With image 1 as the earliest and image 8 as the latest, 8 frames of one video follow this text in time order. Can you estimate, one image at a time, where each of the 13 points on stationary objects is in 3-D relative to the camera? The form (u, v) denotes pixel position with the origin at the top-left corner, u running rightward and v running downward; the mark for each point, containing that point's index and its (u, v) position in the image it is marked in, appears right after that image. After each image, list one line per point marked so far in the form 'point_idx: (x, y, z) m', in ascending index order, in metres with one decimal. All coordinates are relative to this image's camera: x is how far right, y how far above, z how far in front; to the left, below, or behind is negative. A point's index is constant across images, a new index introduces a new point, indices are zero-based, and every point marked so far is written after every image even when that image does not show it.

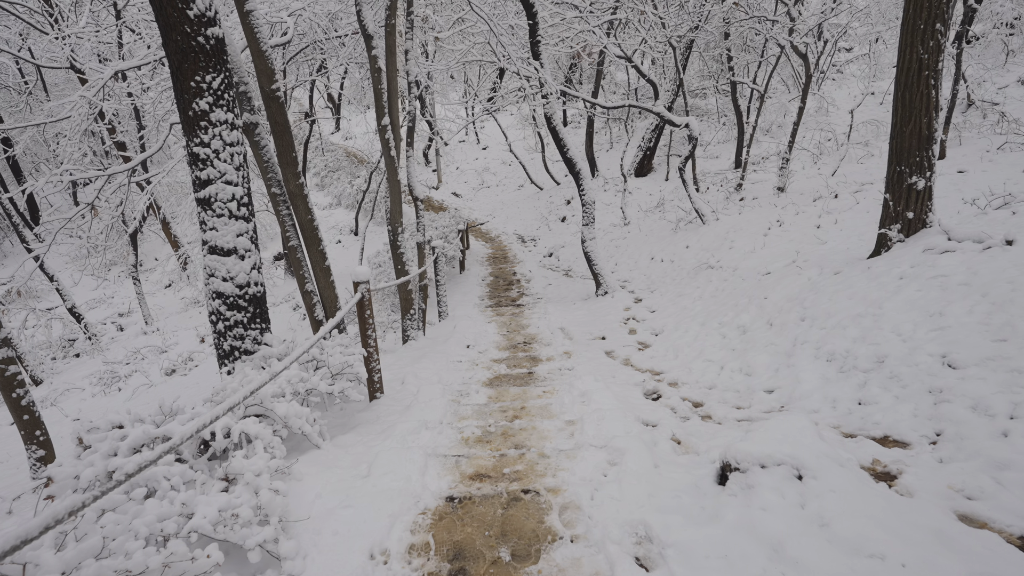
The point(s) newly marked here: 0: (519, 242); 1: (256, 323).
0: (+0.1, +1.1, +14.5) m
1: (-1.6, -0.2, +3.7) m
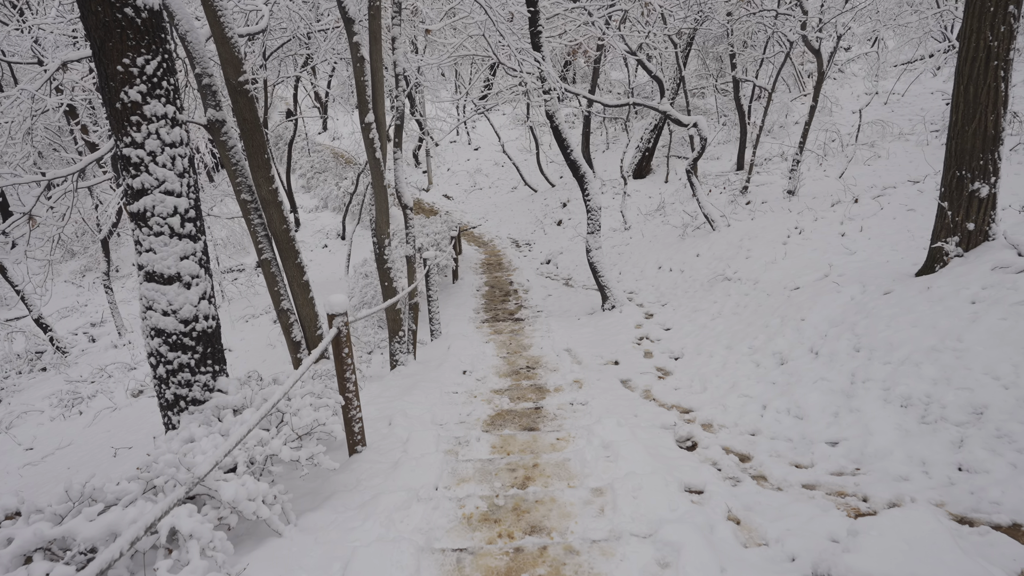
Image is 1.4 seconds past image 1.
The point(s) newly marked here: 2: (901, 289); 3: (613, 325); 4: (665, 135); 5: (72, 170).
0: (0.0, +1.0, +13.9) m
1: (-1.5, -0.4, +3.0) m
2: (+2.7, 0.0, +4.2) m
3: (+1.1, -0.4, +6.6) m
4: (+4.3, +4.4, +16.9) m
5: (-4.7, +1.3, +6.4) m
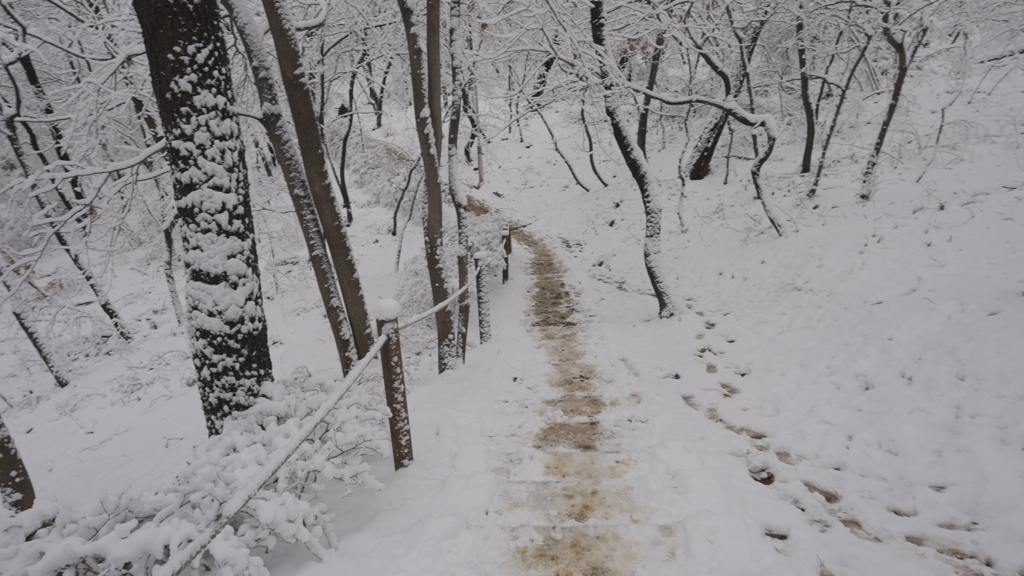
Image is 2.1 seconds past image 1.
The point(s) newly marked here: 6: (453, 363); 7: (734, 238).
0: (+1.2, +0.9, +13.6) m
1: (-1.2, -0.4, +2.9) m
2: (+3.1, -0.1, +3.7) m
3: (+1.7, -0.5, +6.2) m
4: (+5.8, +4.2, +16.3) m
5: (-4.1, +1.4, +6.5) m
6: (-0.5, -0.7, +5.4) m
7: (+3.6, +0.8, +9.6) m
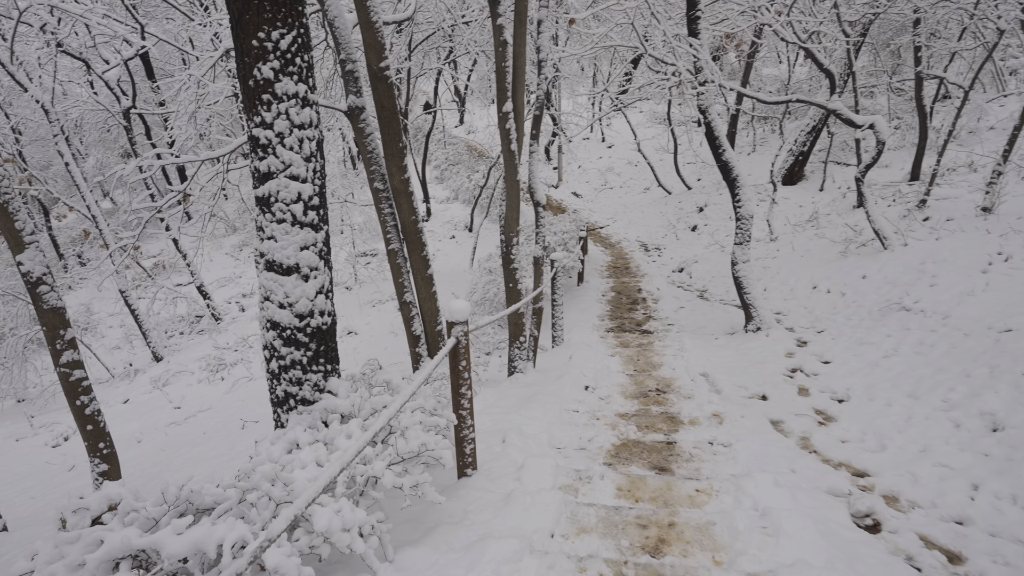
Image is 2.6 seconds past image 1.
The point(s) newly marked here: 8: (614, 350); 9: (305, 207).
0: (+2.9, +0.8, +13.1) m
1: (-0.9, -0.4, +2.8) m
2: (+3.5, -0.3, +3.1) m
3: (+2.4, -0.6, +5.8) m
4: (+8.0, +3.8, +15.2) m
5: (-3.2, +1.5, +6.7) m
6: (+0.1, -0.7, +5.2) m
7: (+4.7, +0.6, +8.9) m
8: (+1.0, -0.6, +6.1) m
9: (-0.9, +0.4, +2.7) m
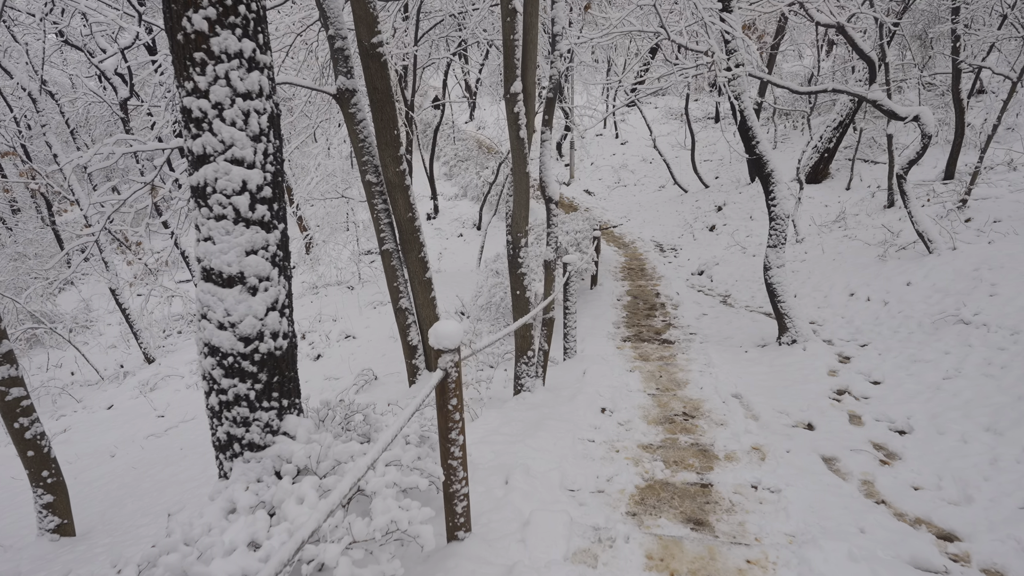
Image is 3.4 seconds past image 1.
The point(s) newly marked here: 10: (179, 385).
0: (+3.1, +0.8, +12.5) m
1: (-0.9, -0.4, +2.2) m
2: (+3.5, -0.4, +2.4) m
3: (+2.4, -0.7, +5.2) m
4: (+8.2, +3.7, +14.5) m
5: (-3.1, +1.5, +6.2) m
6: (+0.1, -0.7, +4.6) m
7: (+4.8, +0.5, +8.2) m
8: (+1.1, -0.7, +5.4) m
9: (-0.9, +0.3, +2.1) m
10: (-4.9, -1.4, +8.8) m
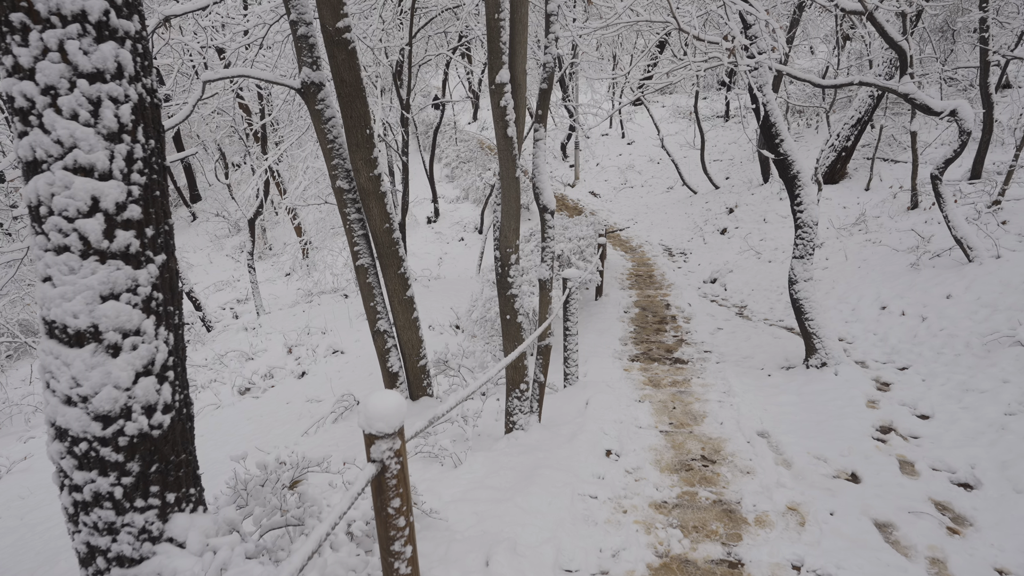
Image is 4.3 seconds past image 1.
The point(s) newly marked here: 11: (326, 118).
0: (+3.1, +0.6, +11.8) m
1: (-1.0, -0.6, +1.6) m
2: (+3.4, -0.5, +1.8) m
3: (+2.4, -0.8, +4.5) m
4: (+8.2, +3.6, +13.8) m
5: (-3.2, +1.4, +5.6) m
6: (+0.1, -0.9, +4.0) m
7: (+4.8, +0.4, +7.5) m
8: (+1.0, -0.8, +4.8) m
9: (-1.0, +0.2, +1.5) m
10: (-5.0, -1.6, +8.3) m
11: (-1.3, +1.2, +4.1) m
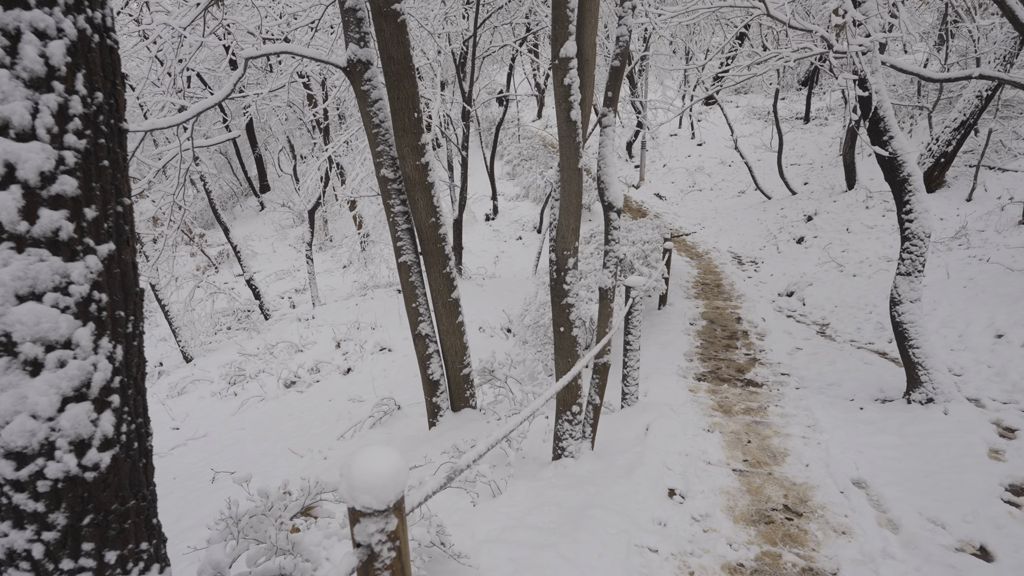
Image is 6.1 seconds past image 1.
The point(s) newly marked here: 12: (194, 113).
0: (+4.2, +0.4, +11.0) m
1: (-0.9, -0.6, +1.3) m
2: (+3.5, -0.7, +1.0) m
3: (+2.7, -1.0, +3.8) m
4: (+9.6, +3.2, +12.5) m
5: (-2.6, +1.4, +5.4) m
6: (+0.4, -0.9, +3.5) m
7: (+5.5, +0.1, +6.6) m
8: (+1.4, -0.9, +4.3) m
9: (-0.9, +0.2, +1.1) m
10: (-4.3, -1.4, +8.2) m
11: (-0.9, +1.2, +3.7) m
12: (-2.1, +1.2, +4.0) m
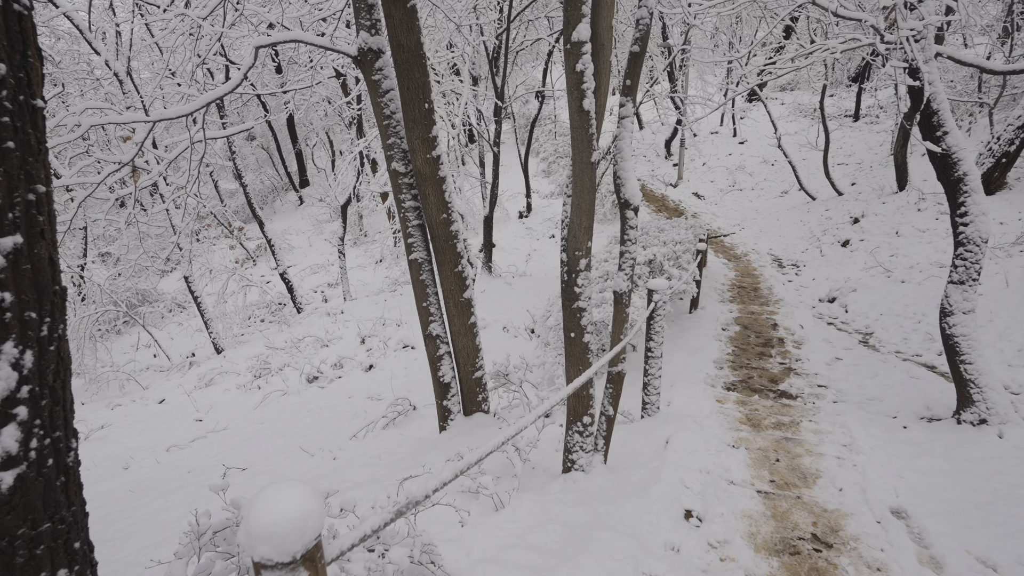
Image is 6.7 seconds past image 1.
0: (+4.7, +0.4, +10.6) m
1: (-1.0, -0.5, +1.1) m
2: (+3.4, -0.8, +0.6) m
3: (+2.8, -1.0, +3.5) m
4: (+10.3, +3.0, +11.7) m
5: (-2.4, +1.5, +5.4) m
6: (+0.4, -1.0, +3.3) m
7: (+5.7, 0.0, +6.0) m
8: (+1.5, -1.0, +4.0) m
9: (-1.0, +0.2, +1.0) m
10: (-3.9, -1.3, +8.3) m
11: (-0.8, +1.2, +3.6) m
12: (-2.0, +1.2, +3.9) m
